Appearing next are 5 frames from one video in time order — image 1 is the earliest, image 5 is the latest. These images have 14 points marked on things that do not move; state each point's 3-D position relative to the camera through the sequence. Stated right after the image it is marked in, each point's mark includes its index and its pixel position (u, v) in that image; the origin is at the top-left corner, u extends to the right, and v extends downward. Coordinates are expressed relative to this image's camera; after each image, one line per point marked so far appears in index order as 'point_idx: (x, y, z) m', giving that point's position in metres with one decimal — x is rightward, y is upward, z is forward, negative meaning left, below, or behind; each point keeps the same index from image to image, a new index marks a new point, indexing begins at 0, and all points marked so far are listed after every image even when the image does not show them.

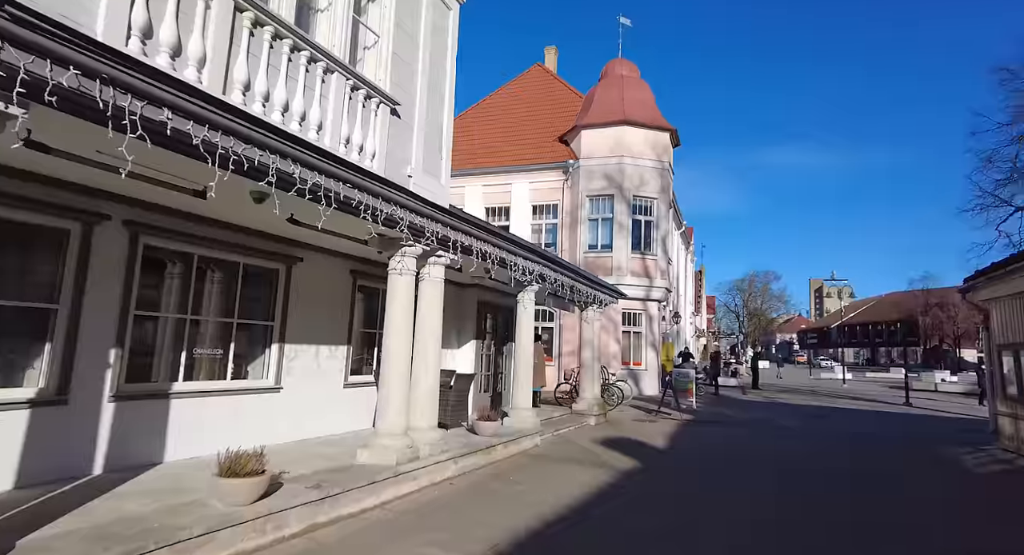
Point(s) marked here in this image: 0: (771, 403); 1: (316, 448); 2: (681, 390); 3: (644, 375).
0: (+9.0, -4.4, +18.4) m
1: (-2.4, -2.1, +6.5) m
2: (+5.2, -3.4, +16.3) m
3: (+4.8, -3.6, +19.5) m
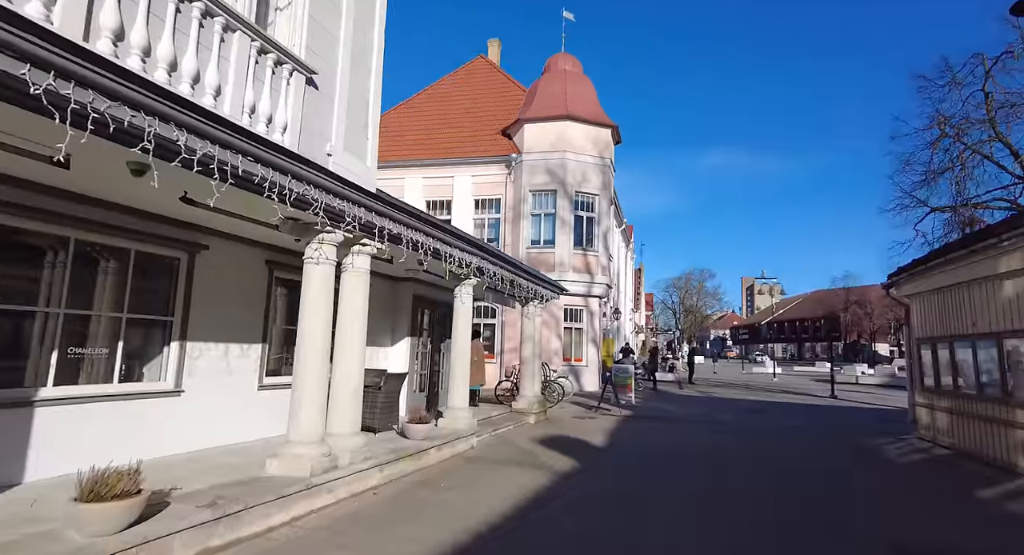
0: (+6.9, -4.3, +18.8) m
1: (-3.2, -2.0, +5.8) m
2: (+3.3, -3.3, +16.3) m
3: (+2.7, -3.4, +19.5) m
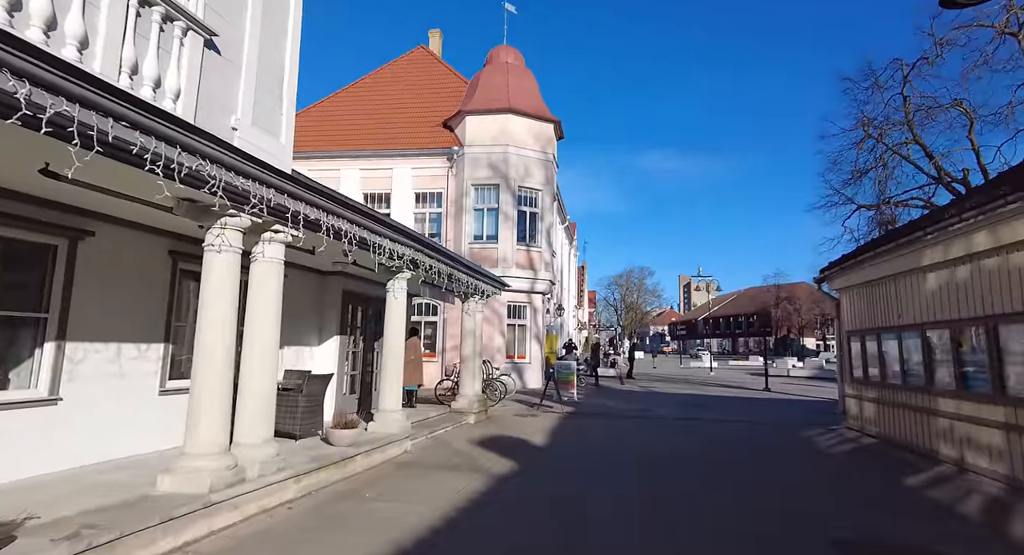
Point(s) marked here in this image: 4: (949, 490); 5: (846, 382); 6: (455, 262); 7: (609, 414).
0: (+4.9, -4.1, +19.1) m
1: (-3.8, -1.9, +5.0) m
2: (+1.6, -3.2, +16.2) m
3: (+0.6, -3.3, +19.3) m
4: (+5.0, -2.5, +6.1) m
5: (+6.7, -2.1, +10.7) m
6: (-1.0, +0.3, +9.5) m
7: (+2.5, -3.5, +13.8) m
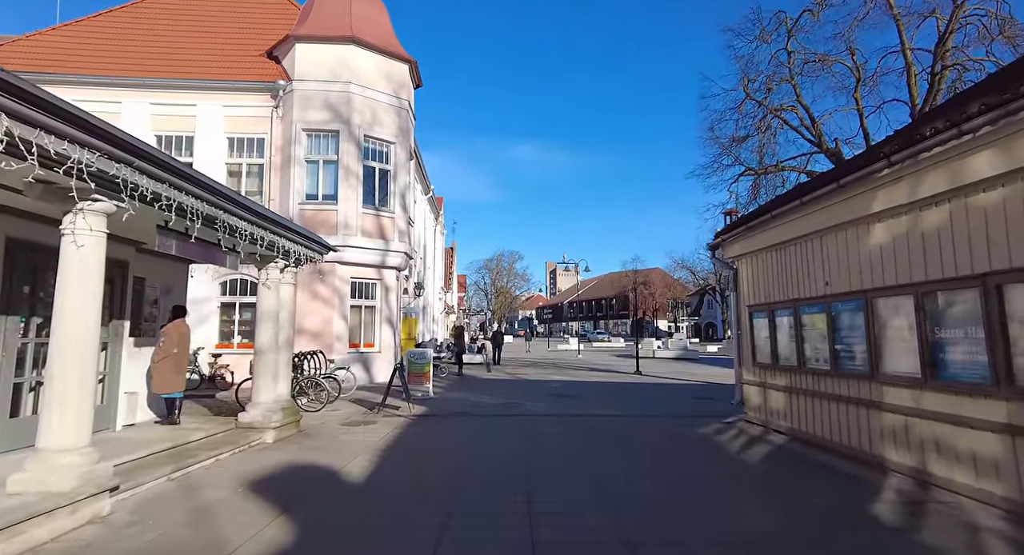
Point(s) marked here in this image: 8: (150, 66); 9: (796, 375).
0: (+0.1, -3.3, +16.8) m
1: (-5.0, -1.4, +1.0) m
2: (-2.4, -2.4, +13.2) m
3: (-4.1, -2.4, +15.9) m
4: (+3.4, -2.0, +4.2) m
5: (+3.9, -1.5, +9.0) m
6: (-3.3, +0.9, +6.0) m
7: (-0.9, -2.8, +11.1) m
8: (-10.8, +6.4, +16.0) m
9: (+3.9, -1.4, +7.5) m
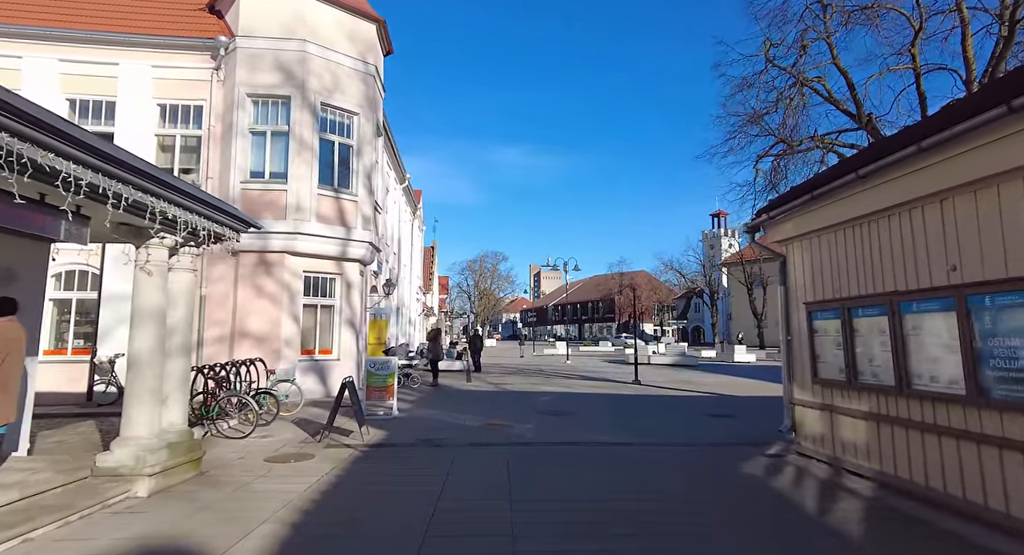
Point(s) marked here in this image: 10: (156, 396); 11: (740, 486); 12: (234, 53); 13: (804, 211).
0: (-0.3, -3.1, +14.4) m
1: (-4.9, -1.1, -1.5) m
2: (-2.7, -2.2, +10.8) m
3: (-4.5, -2.3, +13.5) m
4: (+3.3, -1.8, +2.0) m
5: (+3.7, -1.3, +6.8) m
6: (-3.4, +1.1, +3.6) m
7: (-1.2, -2.7, +8.8) m
8: (-11.2, +6.5, +13.4) m
9: (+3.8, -1.2, +5.3) m
10: (-3.9, -1.3, +6.0) m
11: (+2.6, -2.4, +6.1) m
12: (-6.8, +5.5, +13.0) m
13: (+3.6, +0.8, +6.9) m
